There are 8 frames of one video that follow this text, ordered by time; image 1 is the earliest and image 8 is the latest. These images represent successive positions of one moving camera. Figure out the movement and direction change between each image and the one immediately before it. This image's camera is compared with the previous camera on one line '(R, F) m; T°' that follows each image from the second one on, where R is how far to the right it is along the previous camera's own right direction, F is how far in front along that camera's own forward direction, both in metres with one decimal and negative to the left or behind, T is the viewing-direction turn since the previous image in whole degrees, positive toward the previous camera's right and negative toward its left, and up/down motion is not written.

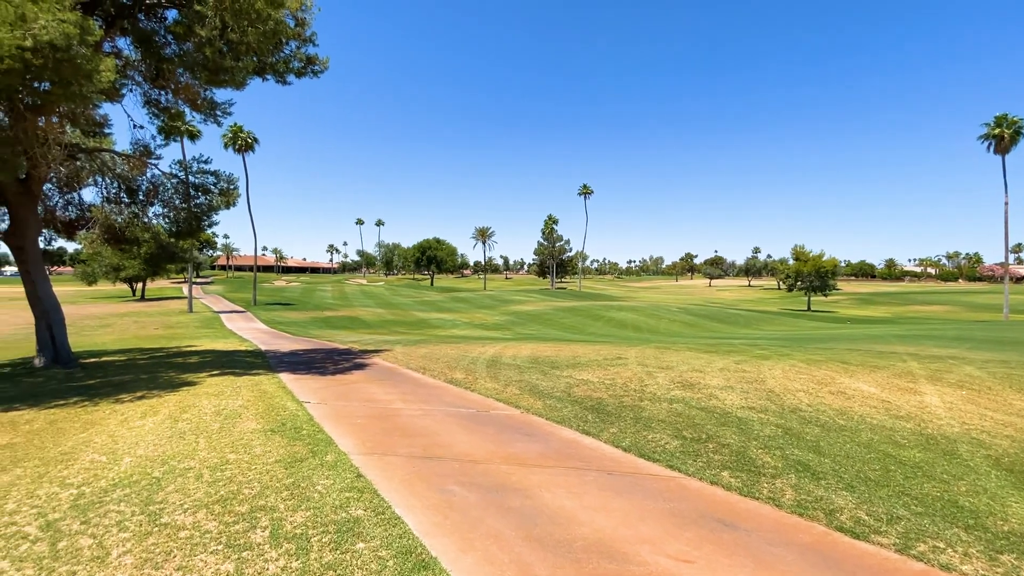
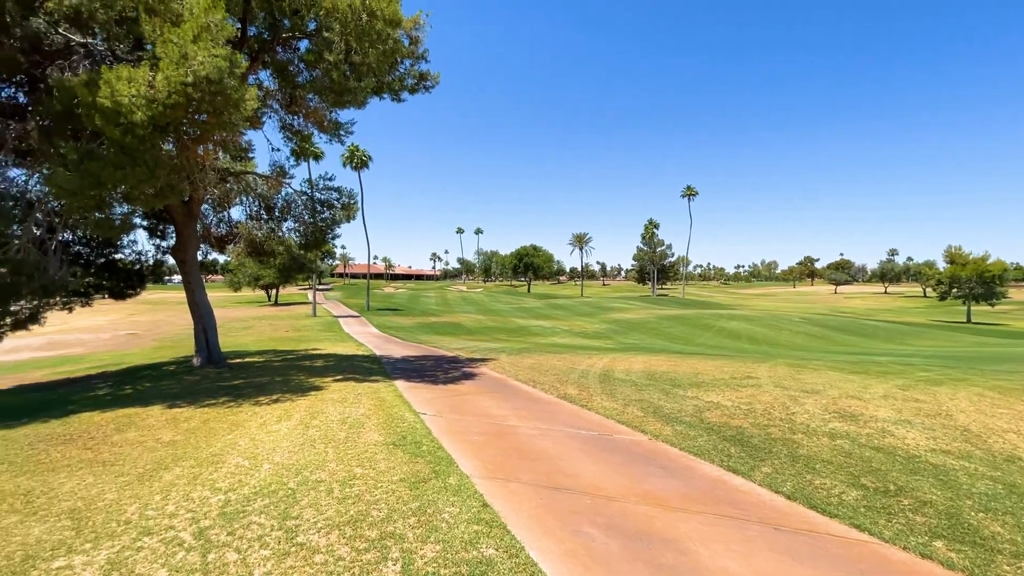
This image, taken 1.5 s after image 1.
(-0.4, +0.4) m; -11°
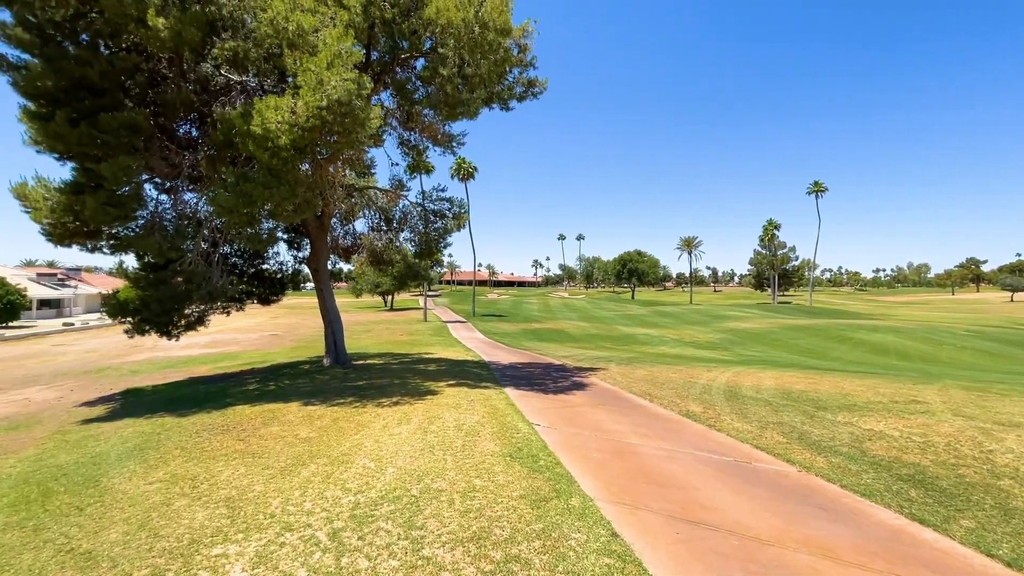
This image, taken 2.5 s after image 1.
(-0.2, +0.2) m; -12°
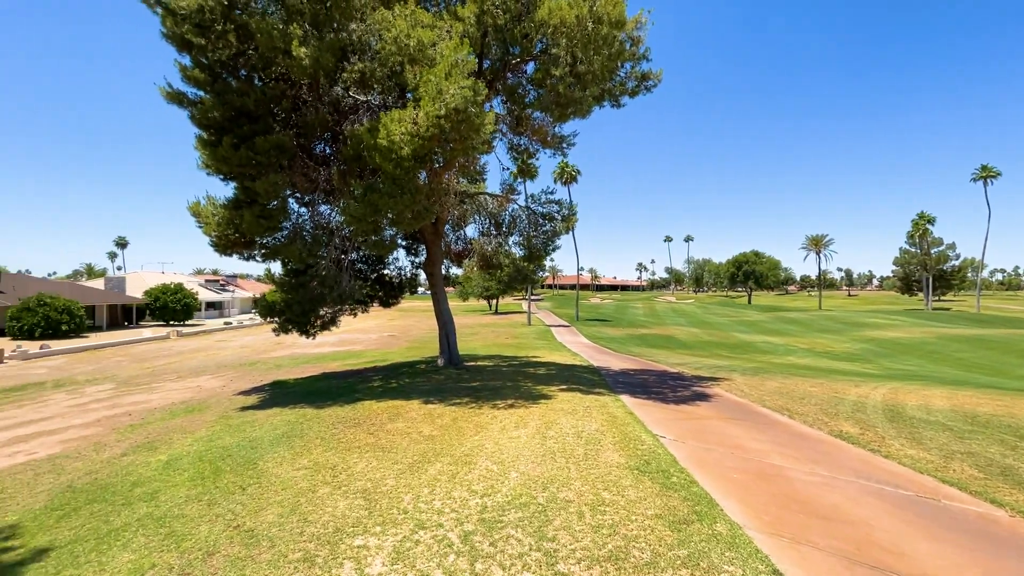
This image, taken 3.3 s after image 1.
(-0.3, +0.2) m; -12°
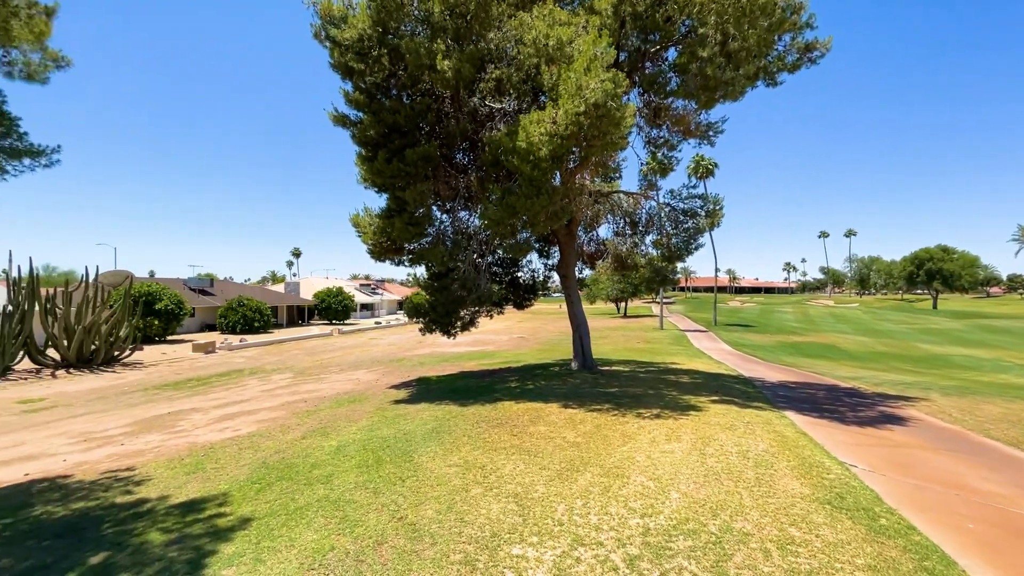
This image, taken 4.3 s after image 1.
(-0.3, +0.2) m; -15°
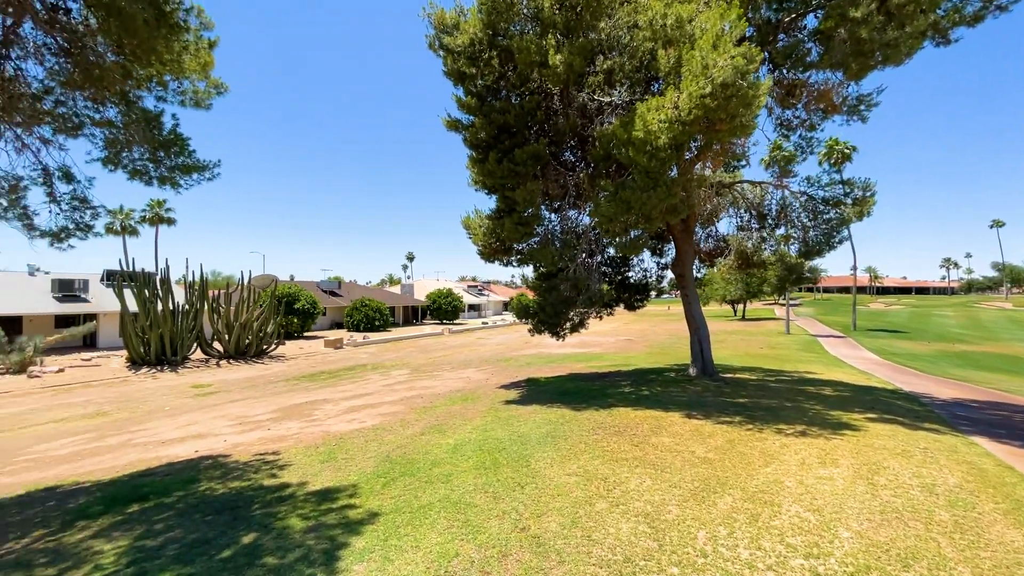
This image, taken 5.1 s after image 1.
(-0.2, +0.3) m; -12°
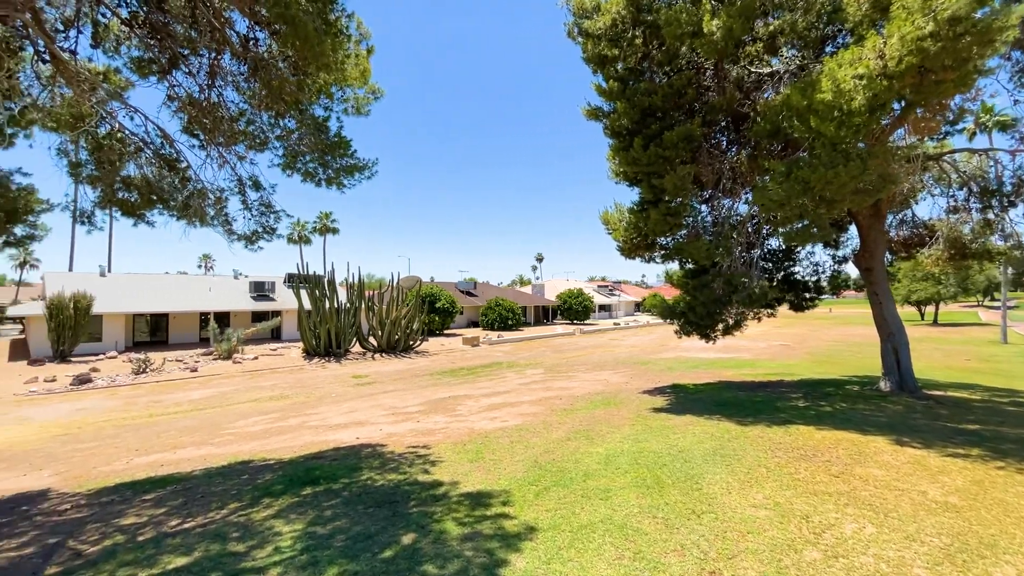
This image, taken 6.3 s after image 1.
(-0.4, +0.5) m; -15°
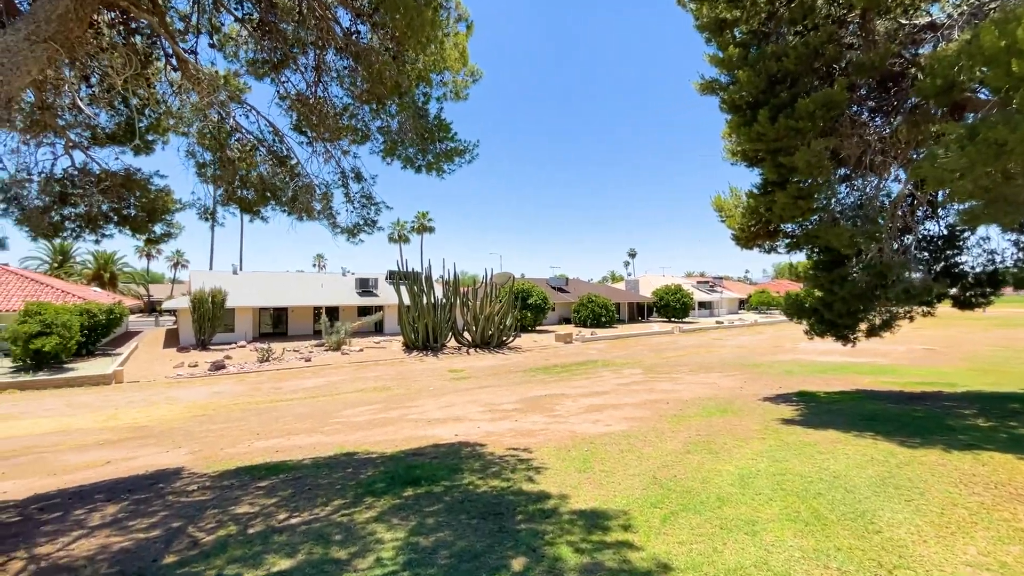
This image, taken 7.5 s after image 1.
(-0.3, +0.6) m; -11°
